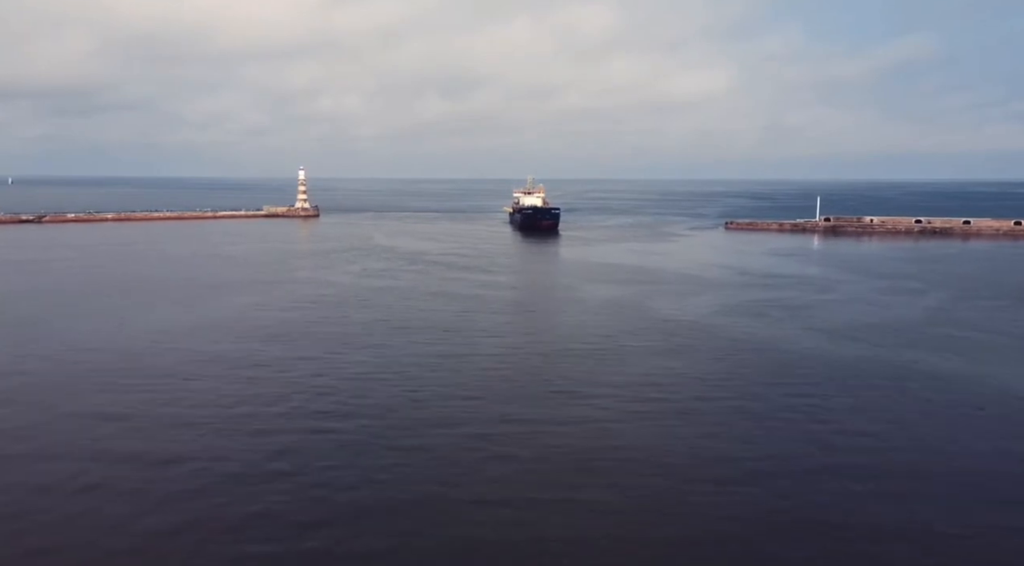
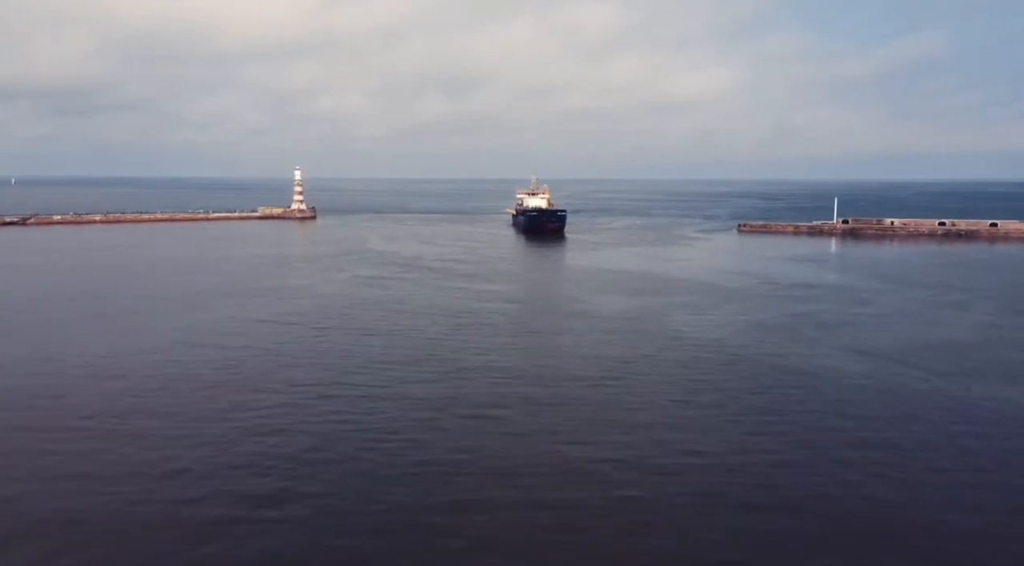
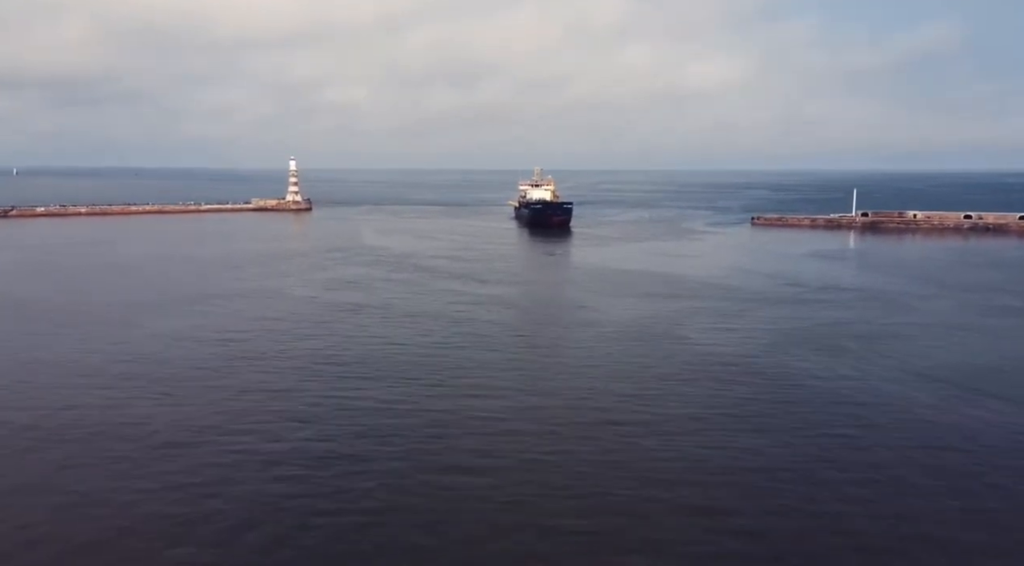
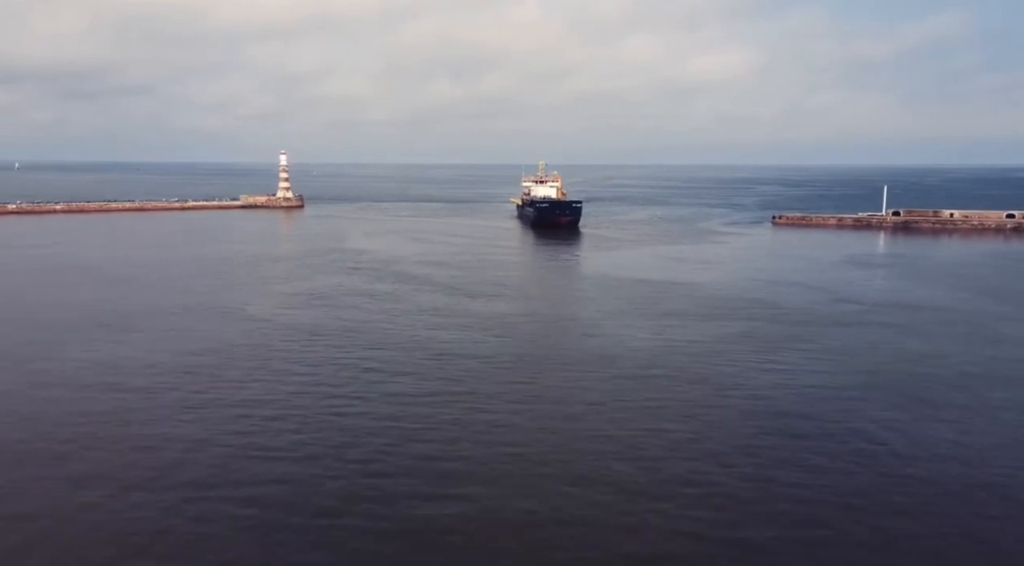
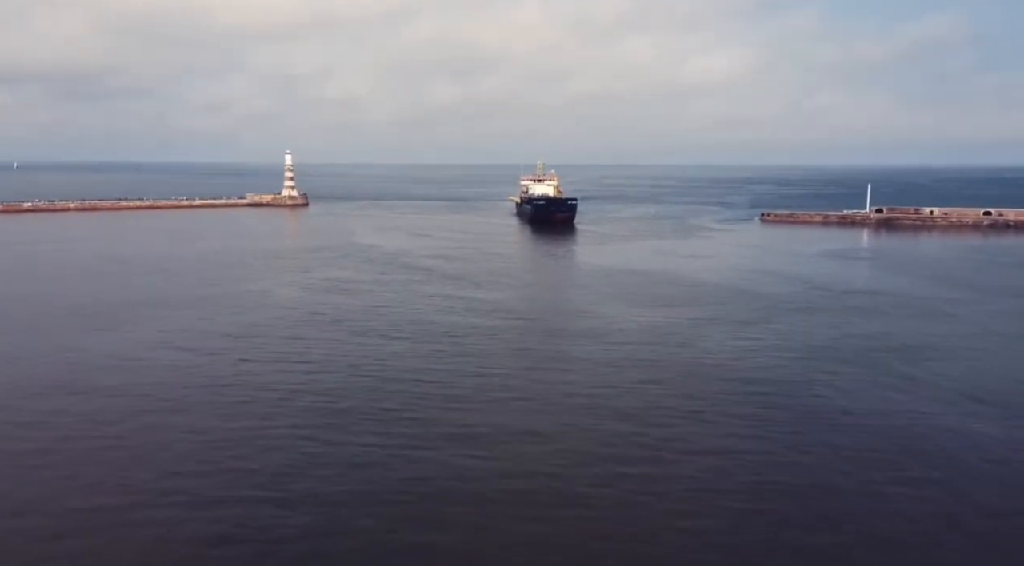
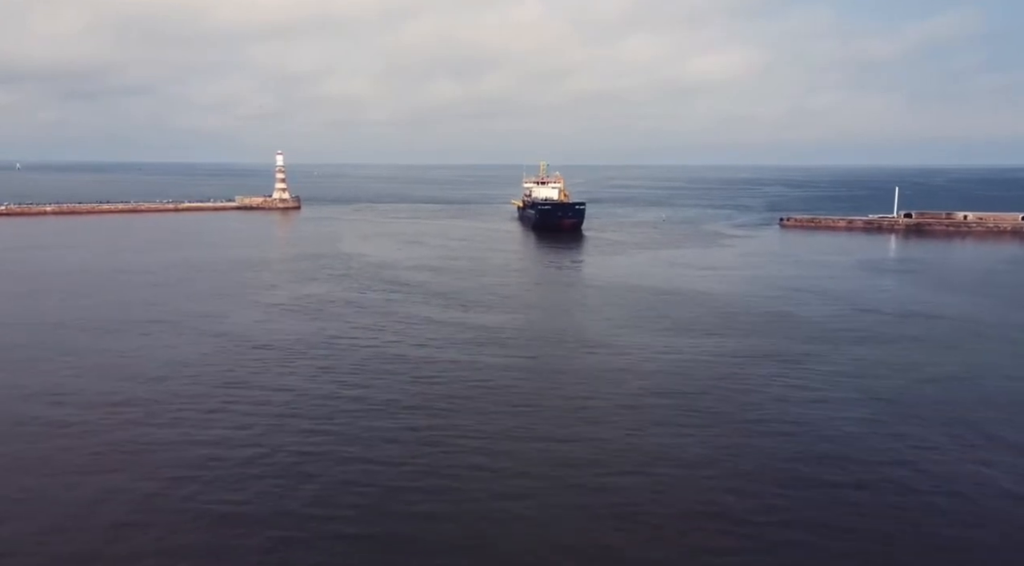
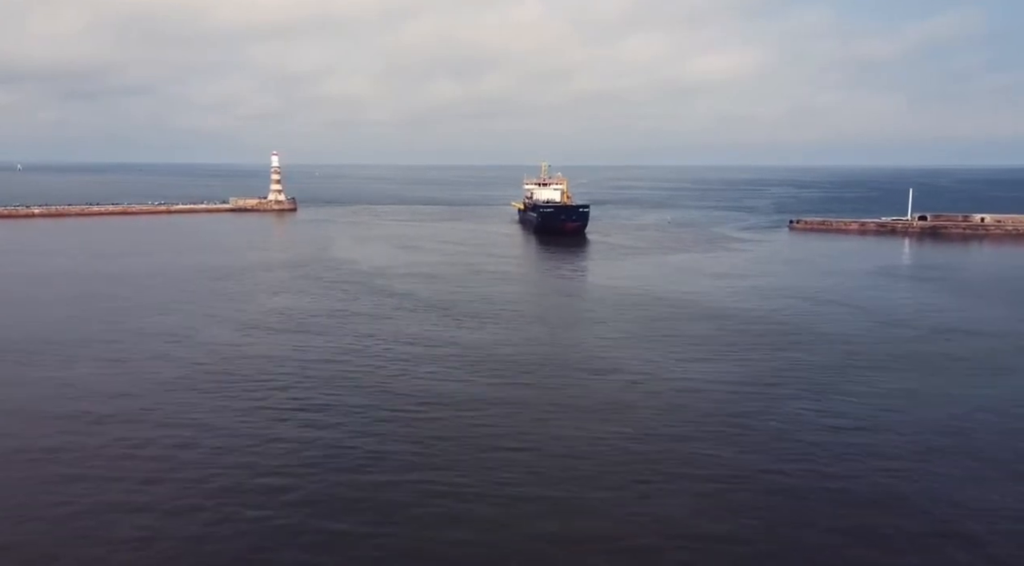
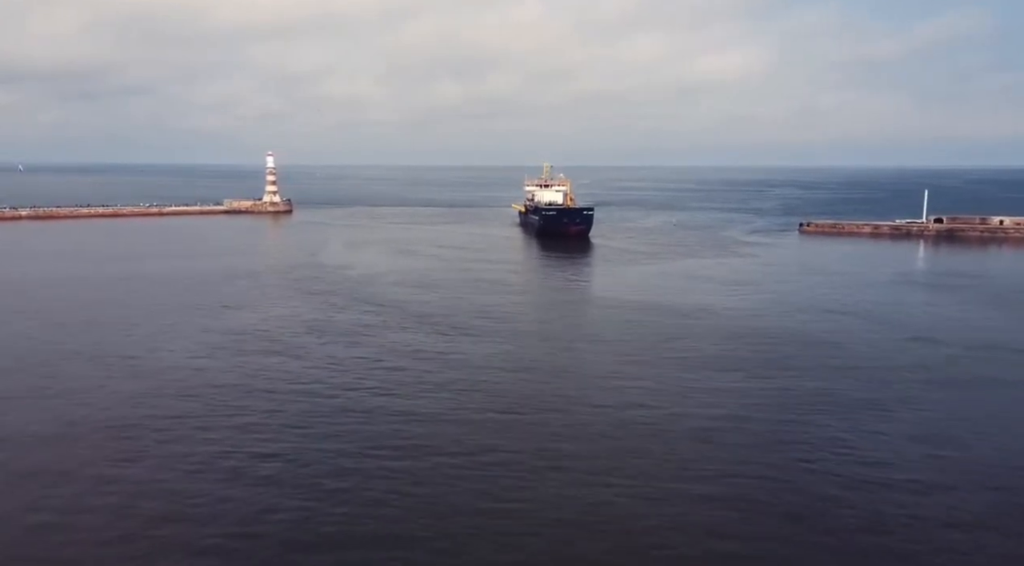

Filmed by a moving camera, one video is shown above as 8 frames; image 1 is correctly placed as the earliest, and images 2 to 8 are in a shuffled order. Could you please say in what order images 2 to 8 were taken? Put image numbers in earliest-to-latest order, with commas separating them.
2, 3, 5, 4, 6, 7, 8
